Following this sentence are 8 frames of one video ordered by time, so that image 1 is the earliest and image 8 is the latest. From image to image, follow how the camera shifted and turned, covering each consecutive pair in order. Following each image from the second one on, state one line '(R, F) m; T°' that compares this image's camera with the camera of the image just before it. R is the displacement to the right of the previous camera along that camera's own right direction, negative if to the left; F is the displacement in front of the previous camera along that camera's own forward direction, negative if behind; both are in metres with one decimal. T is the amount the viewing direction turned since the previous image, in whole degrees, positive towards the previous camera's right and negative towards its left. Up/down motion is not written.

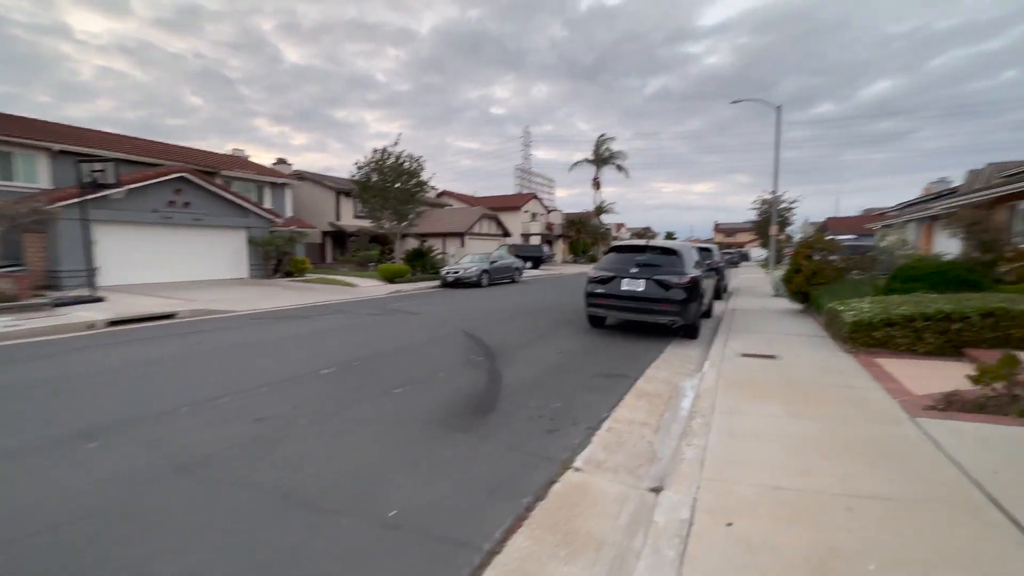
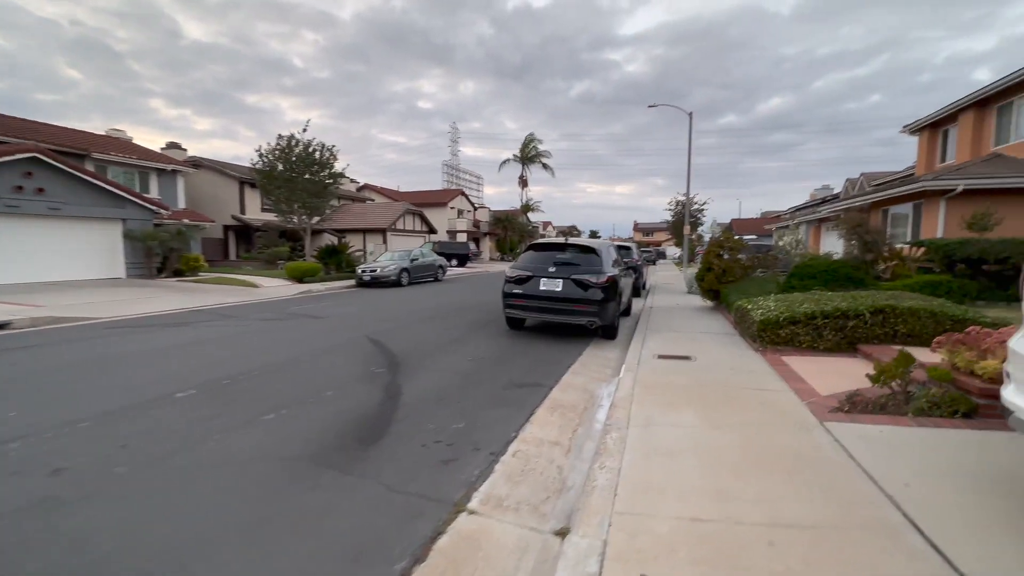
(+0.4, +0.7) m; +9°
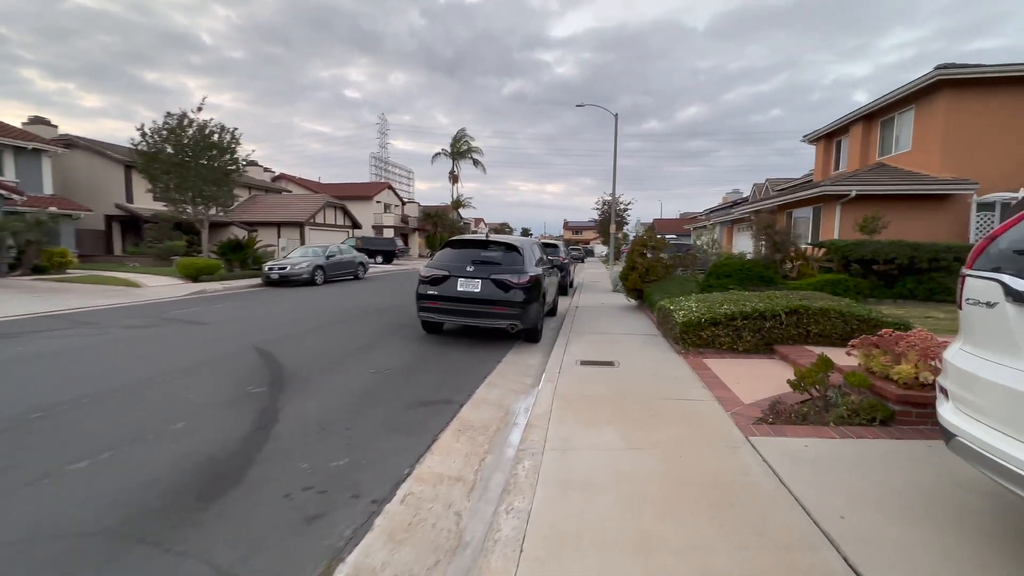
(+0.3, +0.7) m; +9°
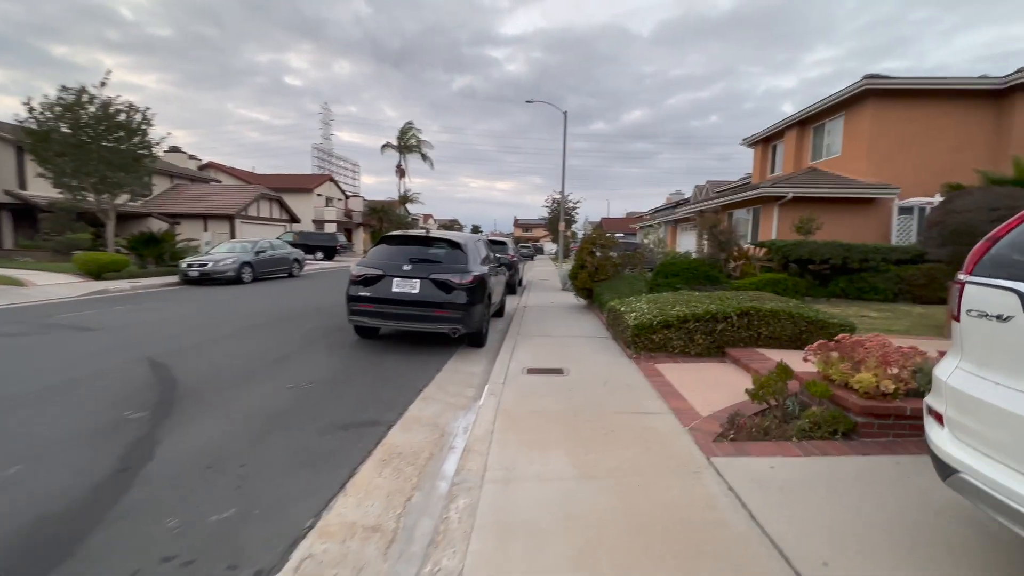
(+0.1, +0.6) m; +6°
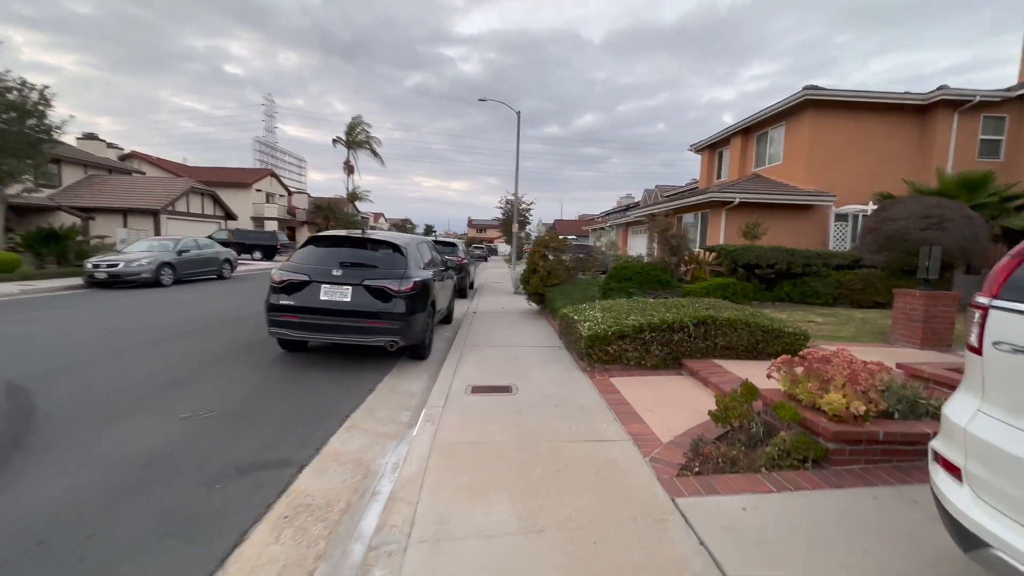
(+0.1, +0.6) m; +6°
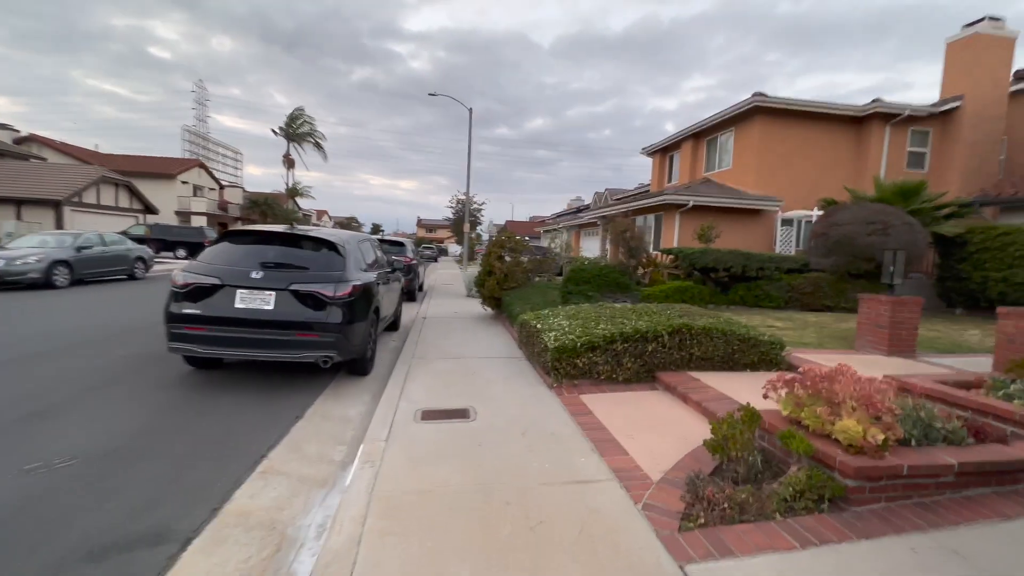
(-0.1, +0.8) m; +6°
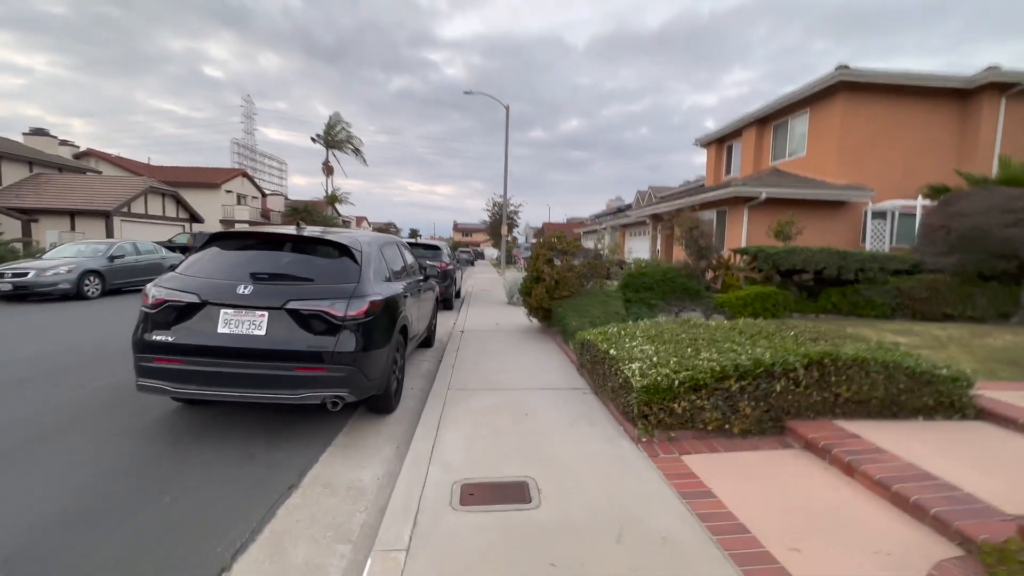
(-0.3, +1.6) m; -5°
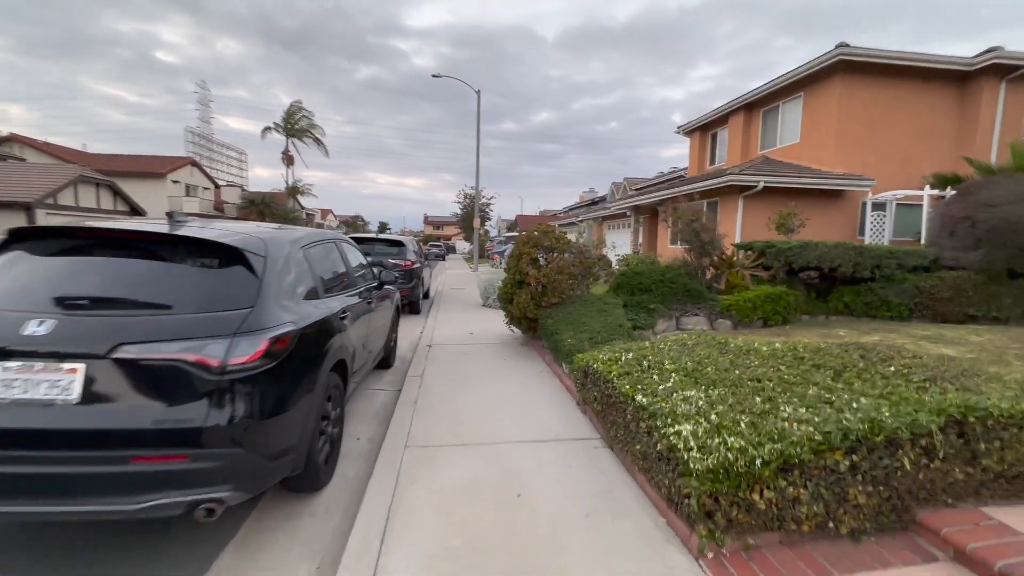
(-0.1, +1.6) m; +4°
